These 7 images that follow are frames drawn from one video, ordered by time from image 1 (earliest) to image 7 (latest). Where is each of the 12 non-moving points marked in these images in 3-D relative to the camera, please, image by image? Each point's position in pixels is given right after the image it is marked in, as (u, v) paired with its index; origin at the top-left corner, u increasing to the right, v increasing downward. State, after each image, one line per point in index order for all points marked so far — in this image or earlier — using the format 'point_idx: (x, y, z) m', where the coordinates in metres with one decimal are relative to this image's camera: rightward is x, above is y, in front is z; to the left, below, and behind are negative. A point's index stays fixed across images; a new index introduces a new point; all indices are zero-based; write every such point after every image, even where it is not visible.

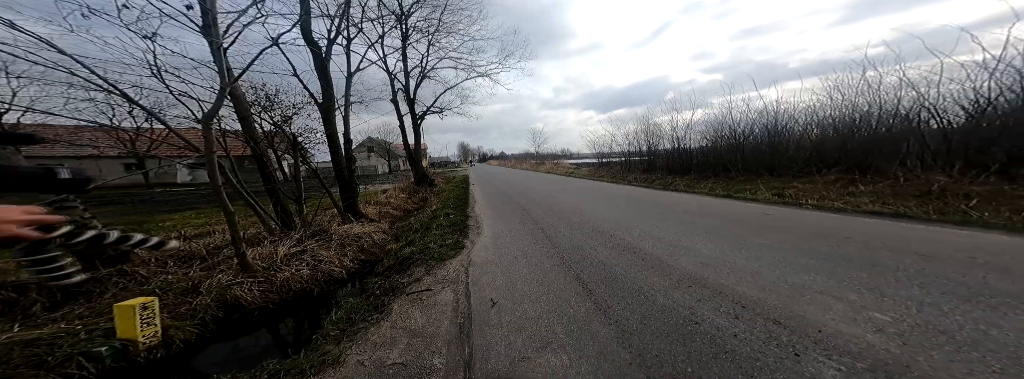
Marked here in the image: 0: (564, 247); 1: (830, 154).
0: (+0.7, -0.8, +3.3) m
1: (+12.1, +1.4, +9.4) m
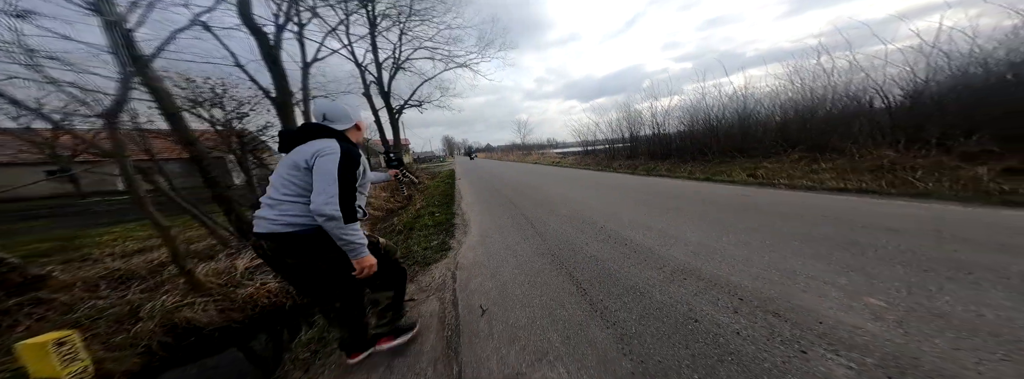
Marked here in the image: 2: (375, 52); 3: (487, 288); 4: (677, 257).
0: (+0.5, -0.7, +3.2) m
1: (+11.4, +2.2, +9.9) m
2: (-6.5, +6.6, +11.8) m
3: (-0.2, -0.9, +2.4) m
4: (+1.6, -0.7, +2.4) m
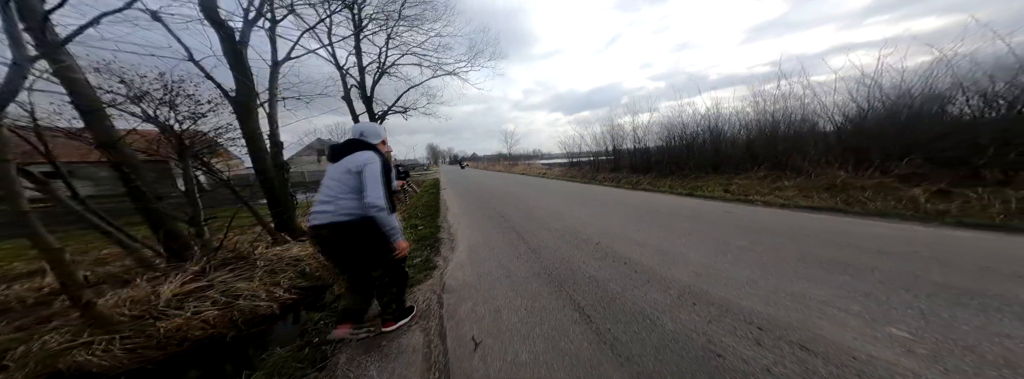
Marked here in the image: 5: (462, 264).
0: (+0.4, -0.9, +3.0) m
1: (+10.8, +1.6, +10.7) m
2: (-7.1, +6.2, +11.3) m
3: (-0.3, -1.1, +2.1) m
4: (+1.6, -0.8, +2.3) m
5: (-0.6, -1.0, +3.2) m
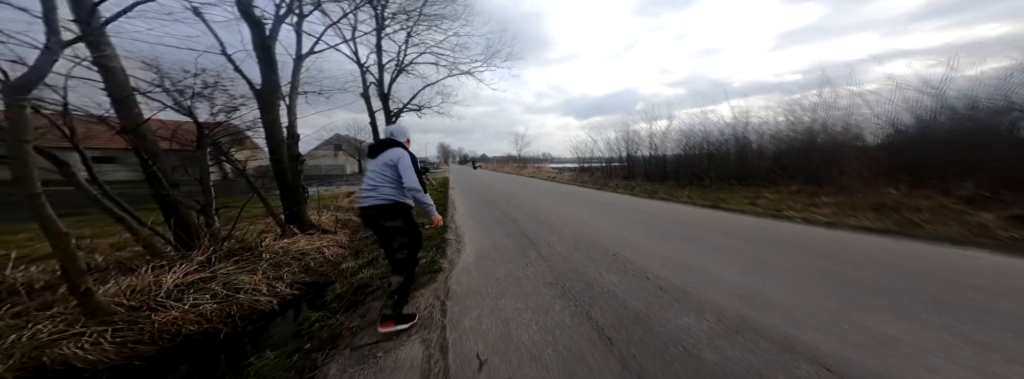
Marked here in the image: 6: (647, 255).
0: (+0.6, -0.9, +2.8) m
1: (+11.4, +1.0, +10.0) m
2: (-6.4, +6.4, +11.5) m
3: (-0.2, -1.1, +1.9) m
4: (+1.7, -0.9, +2.0) m
5: (-0.5, -1.0, +3.0) m
6: (+1.7, -0.8, +3.2) m
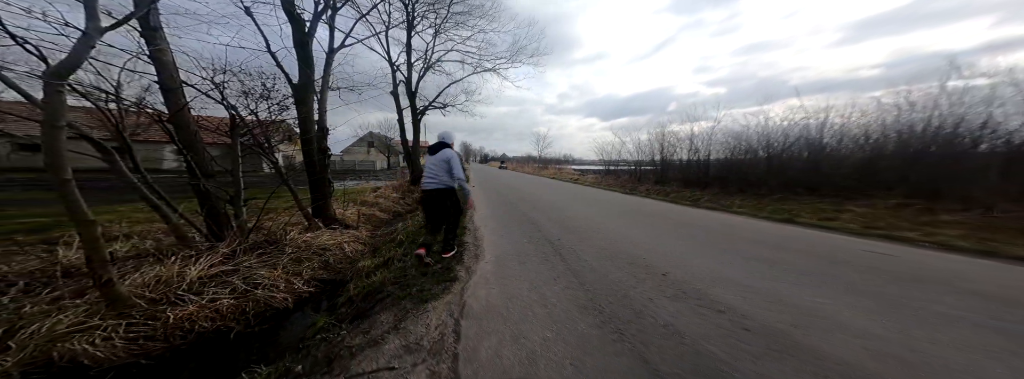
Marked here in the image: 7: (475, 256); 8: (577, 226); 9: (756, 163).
0: (+0.8, -0.9, +2.3) m
1: (+12.3, +0.6, +8.6) m
2: (-5.1, +6.5, +11.6) m
3: (0.0, -1.1, +1.5) m
4: (+1.9, -1.0, +1.5) m
5: (-0.2, -1.0, +2.6) m
6: (+2.0, -0.9, +2.6) m
7: (-0.5, -0.9, +3.3) m
8: (+1.3, -0.7, +4.9) m
9: (+11.1, +1.2, +11.3) m
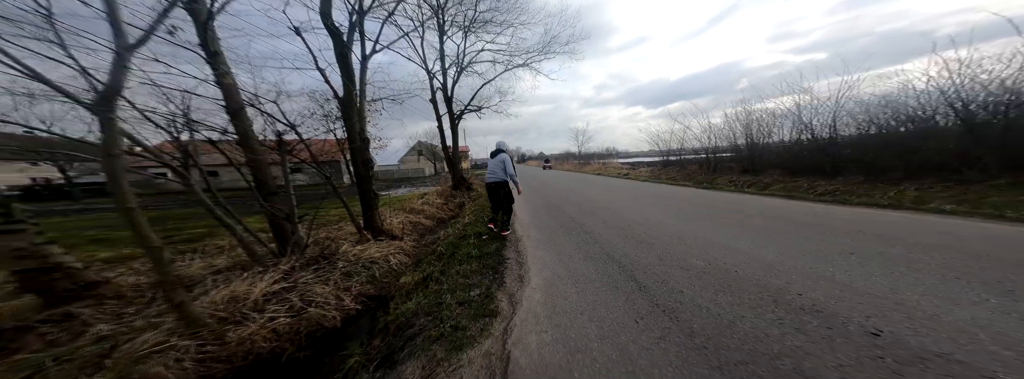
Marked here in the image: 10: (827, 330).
0: (+1.2, -1.0, +1.5) m
1: (+13.5, +1.1, +5.6) m
2: (-3.2, +6.3, +11.7) m
3: (+0.2, -1.1, +0.9) m
4: (+2.1, -0.9, +0.5) m
5: (+0.2, -1.0, +2.0) m
6: (+2.5, -0.8, +1.6) m
7: (+0.1, -1.0, +2.7) m
8: (+2.1, -0.7, +4.0) m
9: (+12.8, +1.8, +8.5) m
10: (+1.8, -0.9, +1.5) m
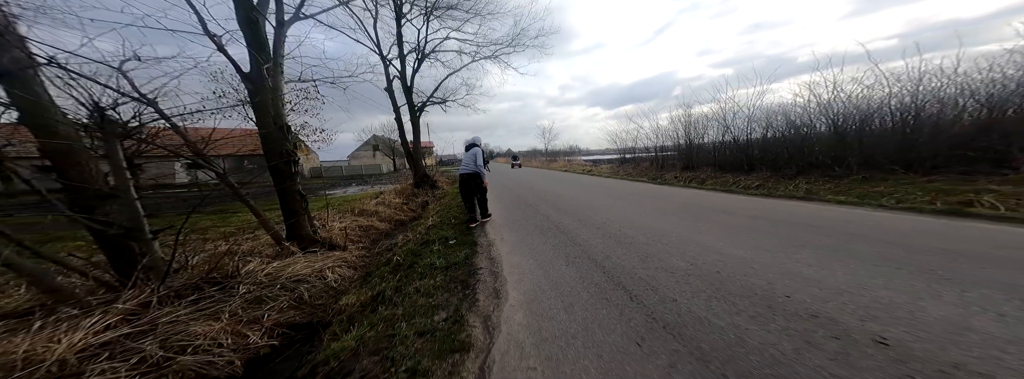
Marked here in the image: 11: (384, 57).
0: (+1.1, -0.9, +1.3) m
1: (+12.7, +1.3, +7.1) m
2: (-4.8, +6.4, +10.6) m
3: (+0.3, -1.1, +0.5) m
4: (+2.1, -0.9, +0.4) m
5: (+0.1, -1.0, +1.6) m
6: (+2.4, -0.8, +1.5) m
7: (-0.1, -0.9, +2.3) m
8: (+1.7, -0.6, +3.8) m
9: (+11.6, +2.0, +9.9) m
10: (+1.7, -0.9, +1.4) m
11: (-5.6, +5.9, +10.8) m
